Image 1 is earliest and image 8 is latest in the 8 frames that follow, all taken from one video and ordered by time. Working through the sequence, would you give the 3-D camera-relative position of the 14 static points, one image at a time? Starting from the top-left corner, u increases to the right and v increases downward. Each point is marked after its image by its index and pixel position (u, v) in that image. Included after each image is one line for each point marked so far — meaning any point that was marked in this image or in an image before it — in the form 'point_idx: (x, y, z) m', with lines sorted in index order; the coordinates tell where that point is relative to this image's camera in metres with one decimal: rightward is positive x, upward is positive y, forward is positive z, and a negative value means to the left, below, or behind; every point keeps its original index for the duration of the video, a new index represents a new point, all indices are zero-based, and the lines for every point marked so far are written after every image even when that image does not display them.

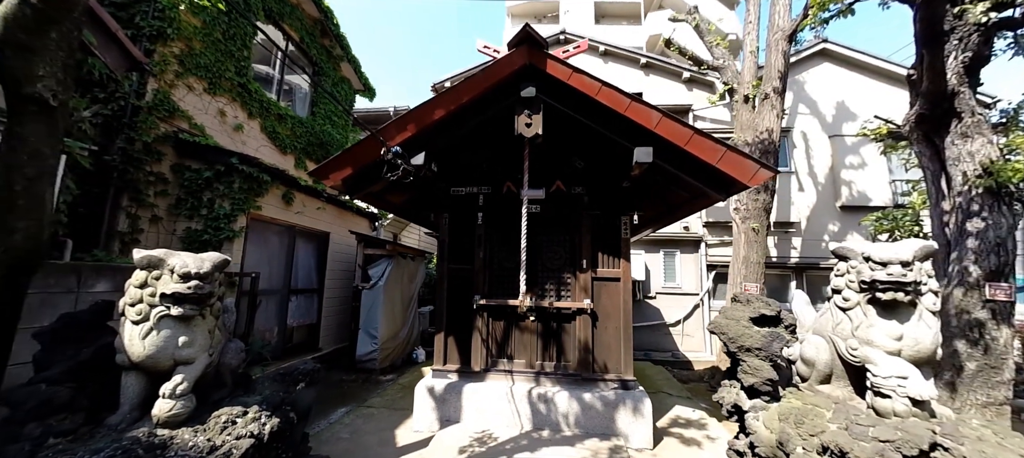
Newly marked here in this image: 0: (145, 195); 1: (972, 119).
0: (-3.7, +0.4, +4.3) m
1: (+4.9, +1.2, +4.5) m
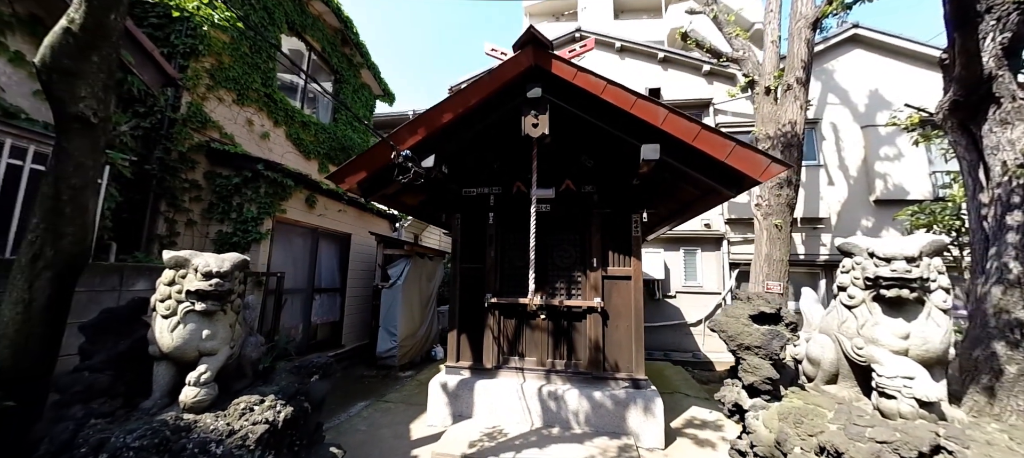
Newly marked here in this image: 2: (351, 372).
0: (-3.6, +0.3, +4.6) m
1: (+5.0, +1.3, +4.2) m
2: (-2.3, -2.1, +6.1) m
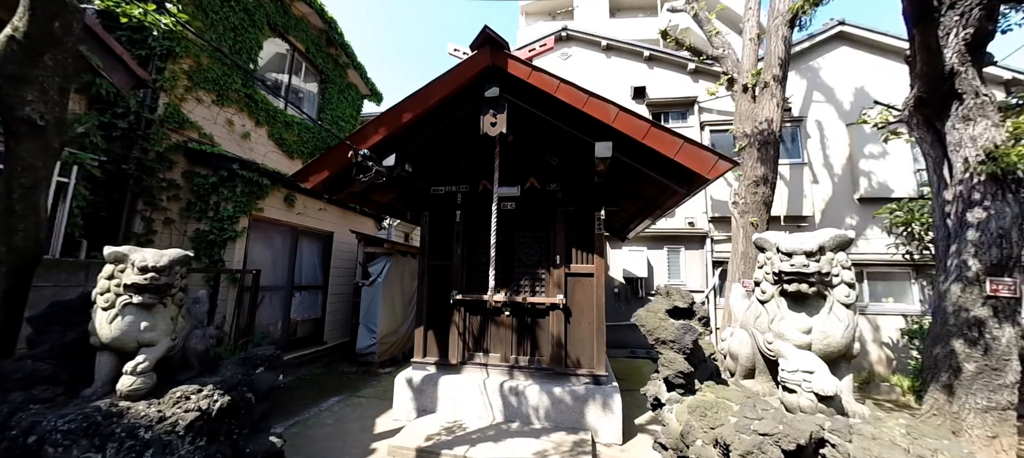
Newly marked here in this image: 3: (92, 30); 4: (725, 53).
0: (-4.0, +0.3, +4.7) m
1: (+4.6, +1.3, +4.1) m
2: (-2.7, -2.1, +6.2) m
3: (-4.1, +2.0, +4.1) m
4: (+3.6, +3.0, +7.0) m
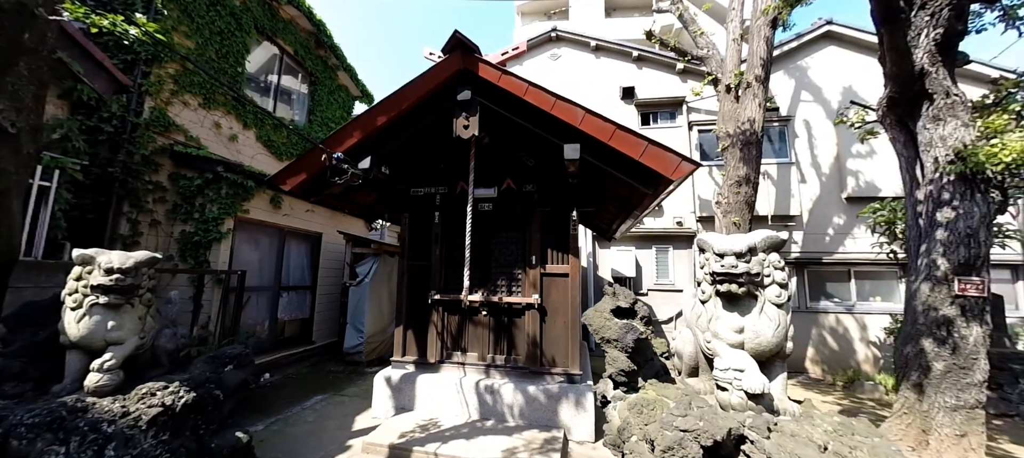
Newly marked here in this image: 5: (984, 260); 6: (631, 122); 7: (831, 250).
0: (-4.2, +0.3, +4.8) m
1: (+4.3, +1.3, +4.2) m
2: (-2.9, -2.1, +6.3) m
3: (-4.4, +1.9, +4.2) m
4: (+3.3, +3.0, +7.0) m
5: (+4.4, -0.3, +3.9) m
6: (+2.4, +2.2, +8.5) m
7: (+5.8, -0.4, +7.6) m
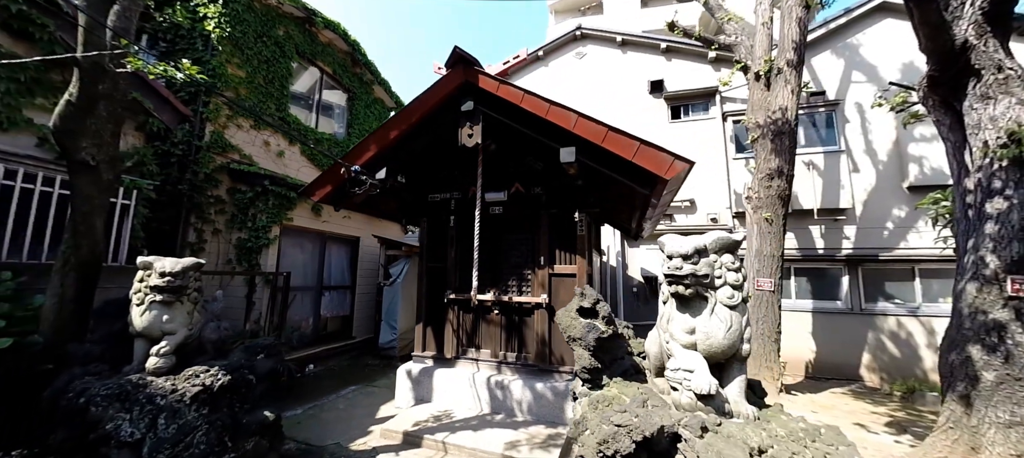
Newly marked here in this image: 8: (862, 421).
0: (-4.1, +0.2, +5.5) m
1: (+4.3, +1.4, +3.7) m
2: (-2.5, -2.2, +6.8) m
3: (-4.4, +1.8, +4.9) m
4: (+3.7, +3.0, +6.7) m
5: (+4.4, -0.2, +3.4) m
6: (+3.0, +2.2, +8.2) m
7: (+6.3, -0.3, +6.9) m
8: (+4.2, -2.3, +5.0) m
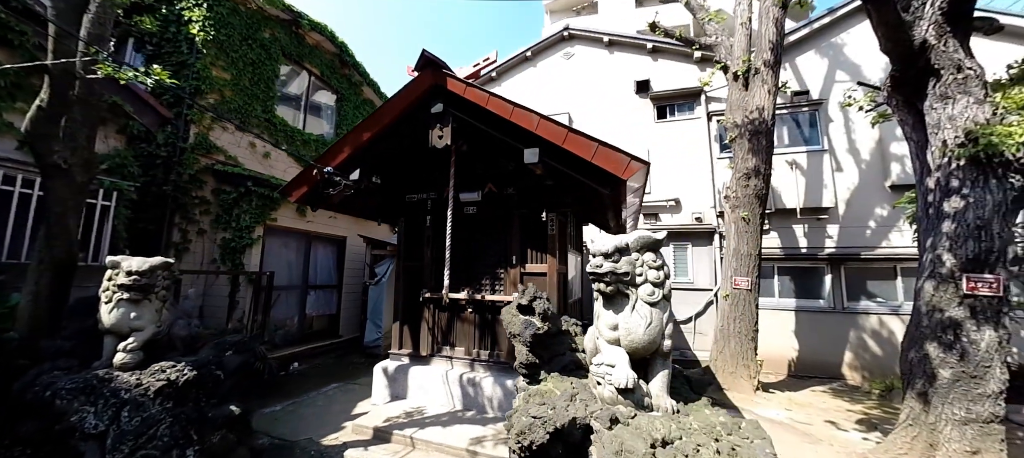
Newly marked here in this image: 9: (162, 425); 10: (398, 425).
0: (-4.4, +0.2, +5.7) m
1: (+3.9, +1.4, +3.7) m
2: (-2.8, -2.2, +6.9) m
3: (-4.7, +1.8, +5.1) m
4: (+3.3, +3.0, +6.7) m
5: (+4.1, -0.2, +3.5) m
6: (+2.7, +2.2, +8.3) m
7: (+6.0, -0.3, +6.9) m
8: (+3.9, -2.3, +5.1) m
9: (-2.6, -1.5, +3.1) m
10: (-1.2, -2.1, +4.4) m
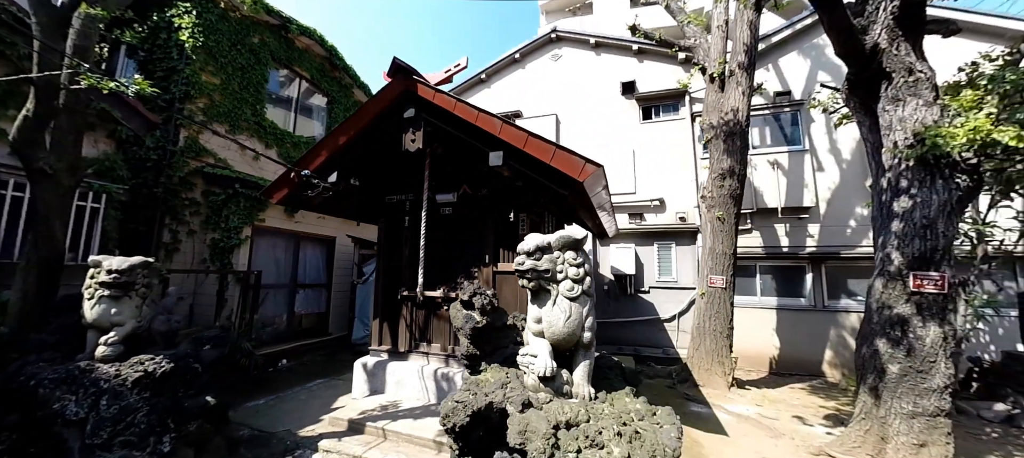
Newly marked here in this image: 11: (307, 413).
0: (-4.7, +0.2, +5.9) m
1: (+3.6, +1.4, +3.8) m
2: (-3.1, -2.2, +7.2) m
3: (-5.0, +1.8, +5.3) m
4: (+3.0, +3.1, +6.8) m
5: (+3.7, -0.2, +3.5) m
6: (+2.4, +2.3, +8.4) m
7: (+5.7, -0.2, +6.9) m
8: (+3.6, -2.3, +5.2) m
9: (-3.0, -1.5, +3.3) m
10: (-1.5, -2.1, +4.6) m
11: (-2.4, -2.2, +4.9) m
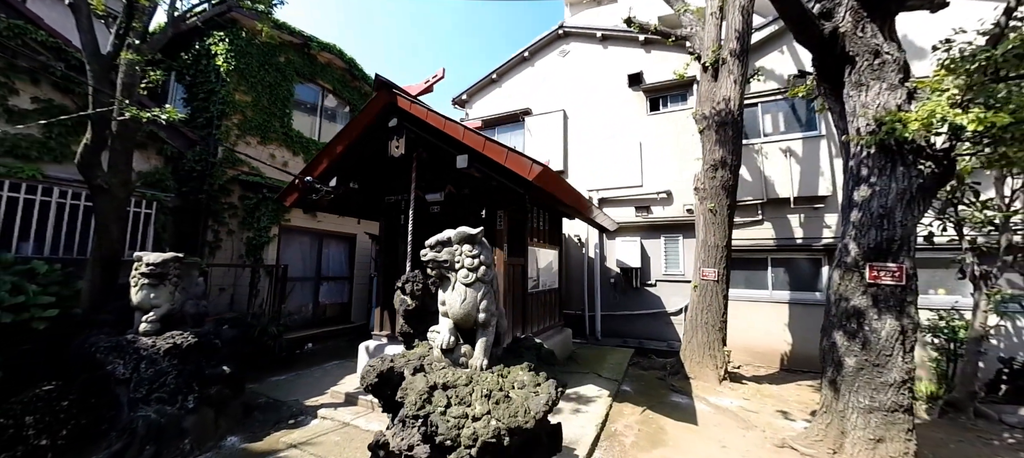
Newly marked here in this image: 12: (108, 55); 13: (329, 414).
0: (-4.8, +0.2, +6.9) m
1: (+3.1, +1.5, +3.7) m
2: (-3.0, -2.1, +7.9) m
3: (-5.2, +1.8, +6.3) m
4: (+2.9, +3.2, +6.7) m
5: (+3.2, -0.1, +3.4) m
6: (+2.5, +2.4, +8.3) m
7: (+5.6, -0.1, +6.5) m
8: (+3.3, -2.2, +5.0) m
9: (-3.4, -1.5, +4.1) m
10: (-1.8, -2.0, +5.1) m
11: (-2.6, -2.2, +5.6) m
12: (-4.5, +2.0, +4.6) m
13: (-2.1, -2.1, +4.7) m
